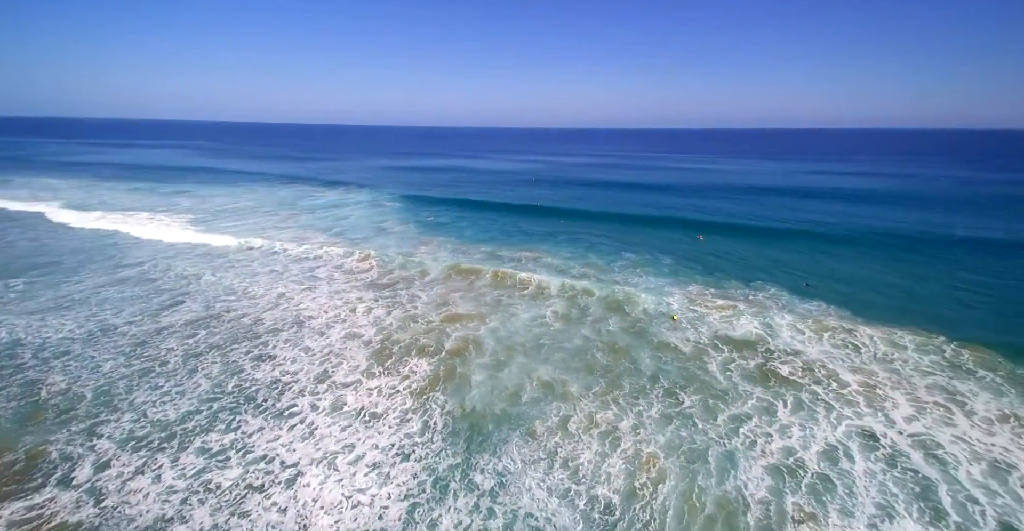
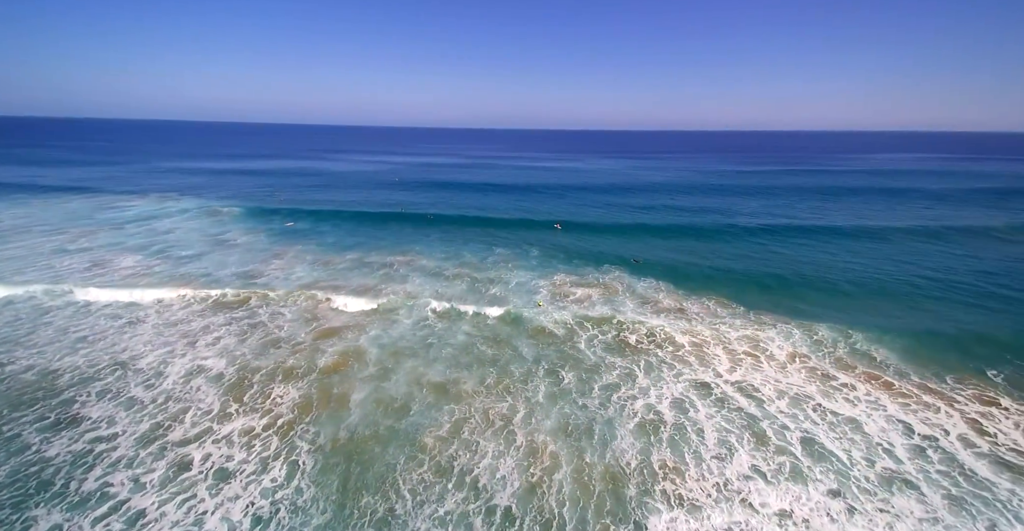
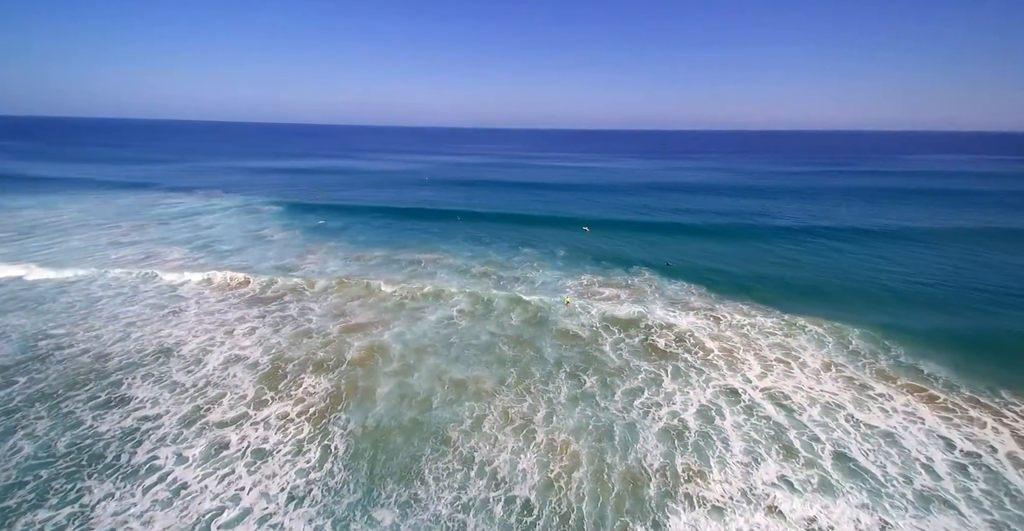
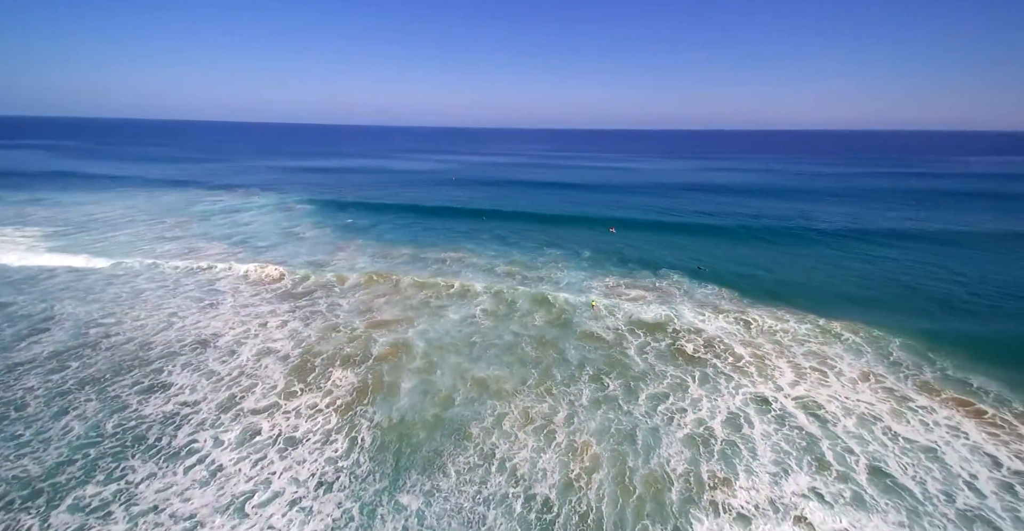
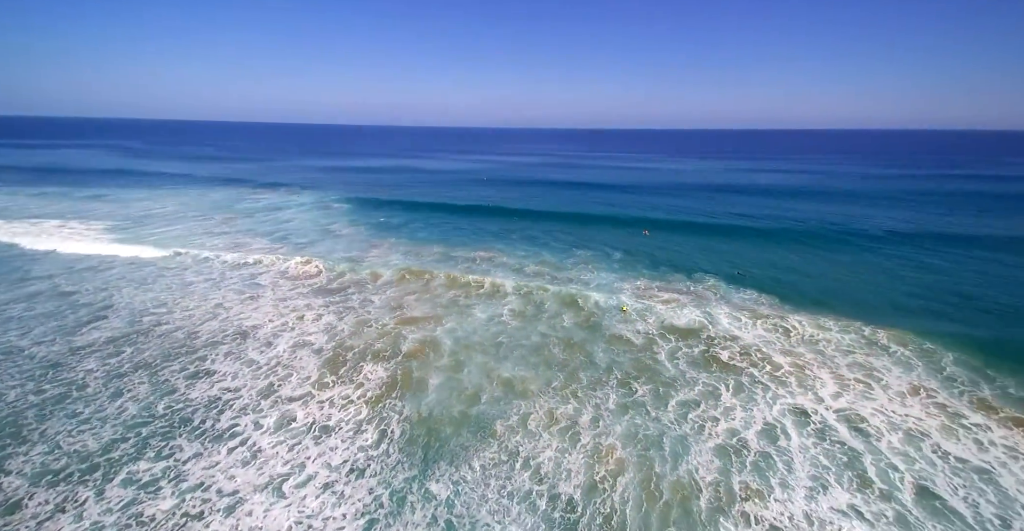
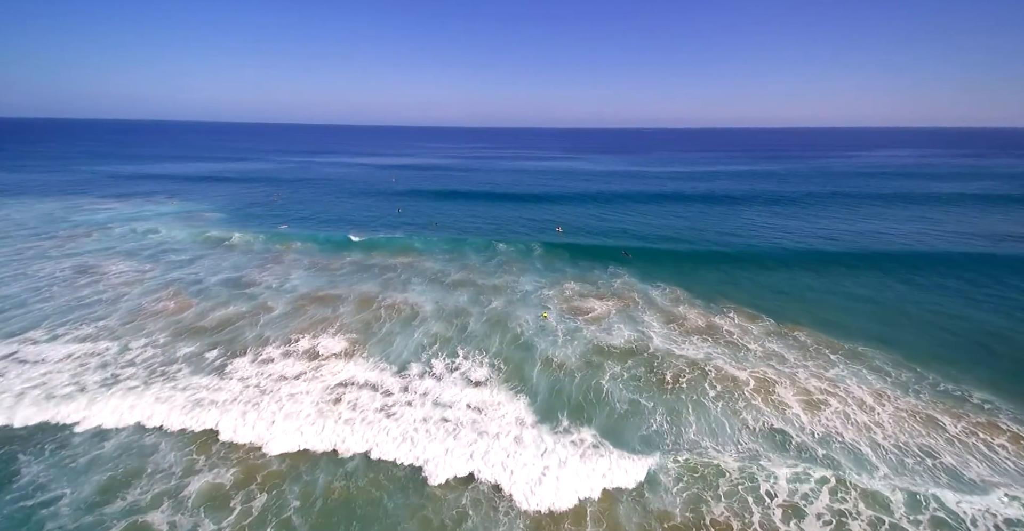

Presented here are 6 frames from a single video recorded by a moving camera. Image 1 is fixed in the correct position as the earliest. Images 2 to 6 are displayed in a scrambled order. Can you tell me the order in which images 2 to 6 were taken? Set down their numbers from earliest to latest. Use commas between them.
5, 4, 3, 2, 6
